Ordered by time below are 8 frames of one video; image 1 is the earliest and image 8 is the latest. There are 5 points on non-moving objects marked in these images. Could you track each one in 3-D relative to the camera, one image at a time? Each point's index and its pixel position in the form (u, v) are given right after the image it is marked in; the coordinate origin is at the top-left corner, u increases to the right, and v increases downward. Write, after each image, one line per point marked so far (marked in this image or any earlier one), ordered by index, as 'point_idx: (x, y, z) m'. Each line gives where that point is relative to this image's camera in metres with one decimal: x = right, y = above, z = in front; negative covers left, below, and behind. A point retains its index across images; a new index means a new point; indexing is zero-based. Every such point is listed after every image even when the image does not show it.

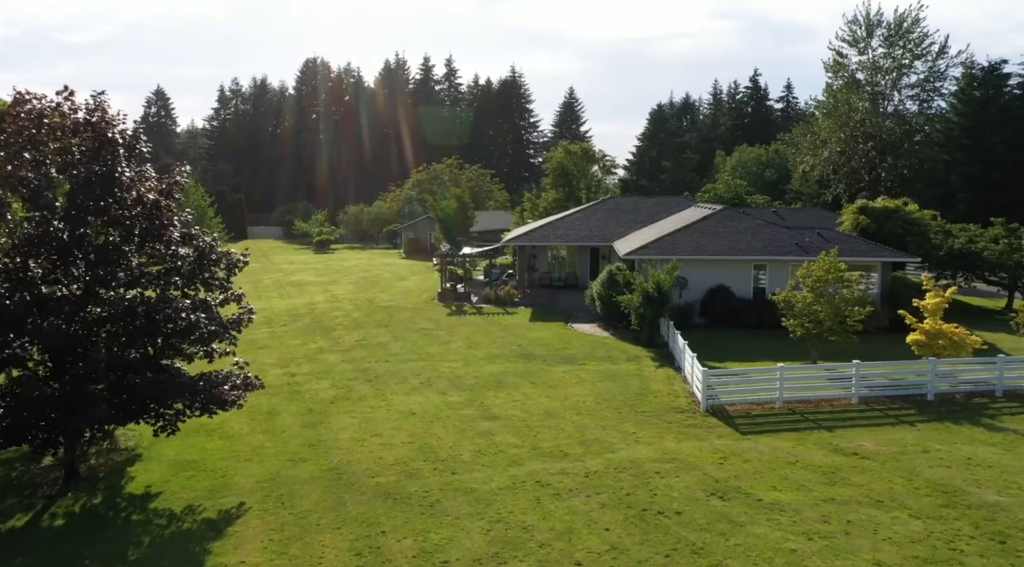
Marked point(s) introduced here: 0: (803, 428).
0: (+6.4, -3.2, +16.7) m
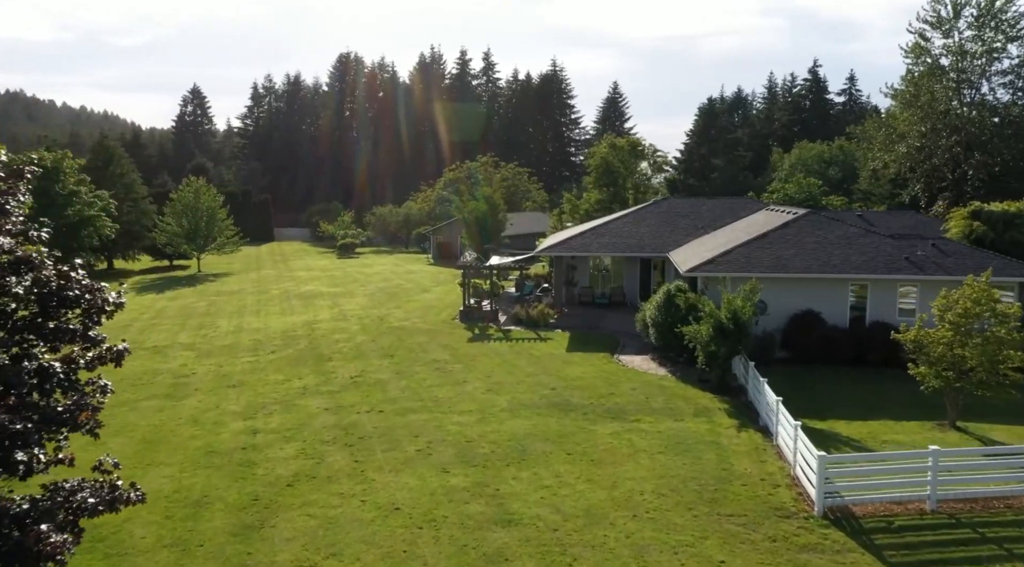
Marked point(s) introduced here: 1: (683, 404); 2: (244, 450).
0: (+6.7, -3.9, +10.8) m
1: (+4.2, -3.0, +18.7) m
2: (-5.6, -3.5, +15.9) m
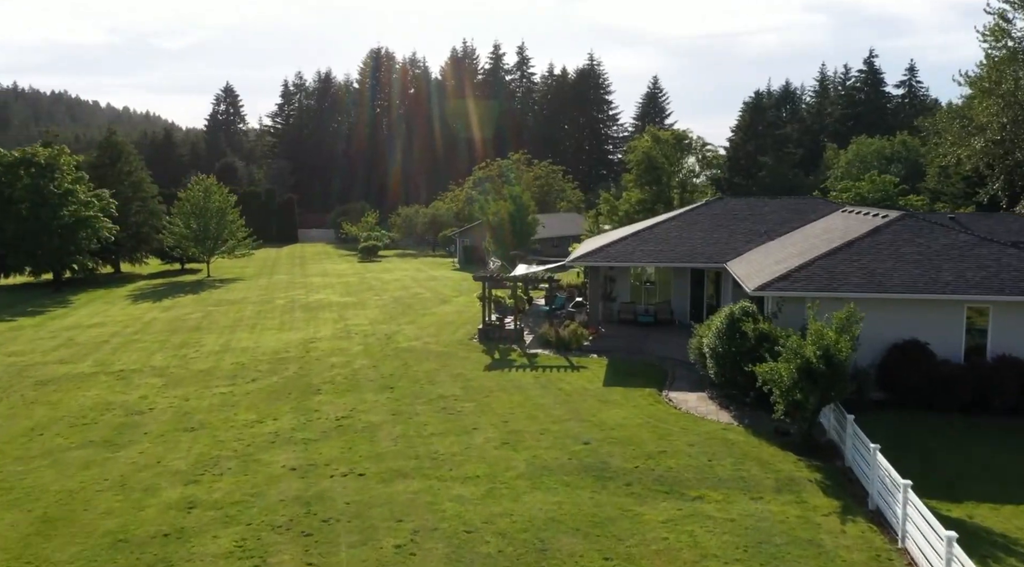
0: (+6.7, -4.4, +6.1) m
1: (+4.6, -3.5, +14.1) m
2: (-5.3, -3.9, +11.7) m
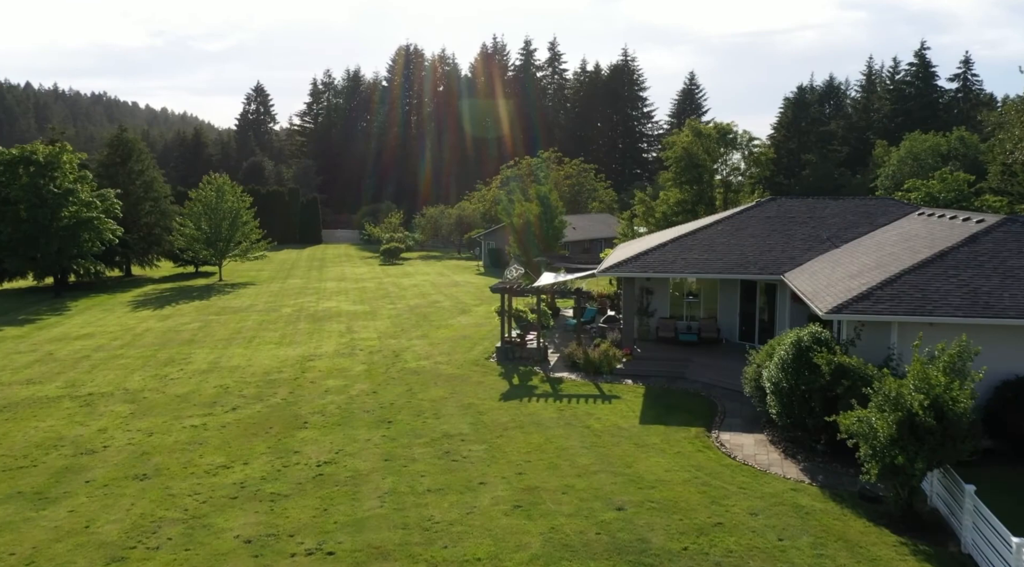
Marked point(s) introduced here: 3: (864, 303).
0: (+6.5, -4.9, +2.7) m
1: (+4.7, -3.9, +10.7) m
2: (-5.3, -4.3, +8.8) m
3: (+6.9, -0.4, +14.9) m
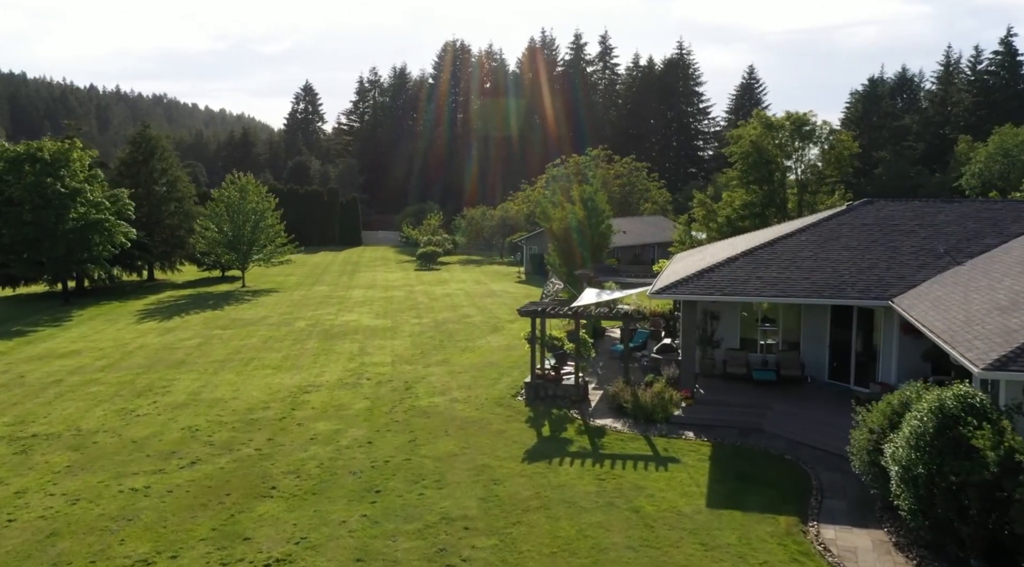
0: (+5.9, -5.5, -1.9) m
1: (+4.7, -4.4, +6.2) m
2: (-5.4, -4.8, +5.0) m
3: (+7.2, -1.0, +10.3) m
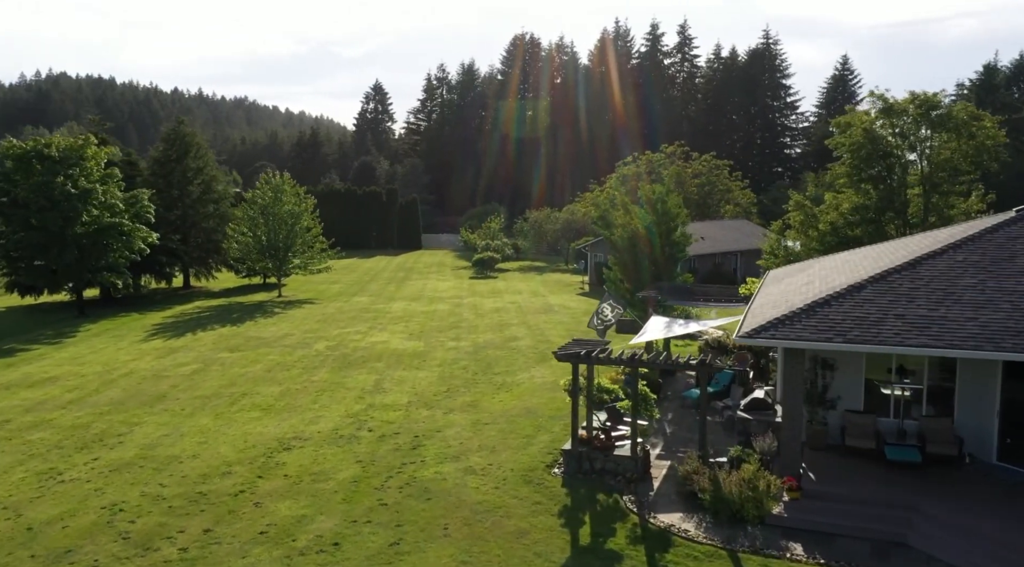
0: (+4.5, -6.1, -7.3) m
1: (+4.0, -5.1, +0.9) m
2: (-6.2, -5.3, +0.6) m
3: (+6.9, -1.7, +4.7) m
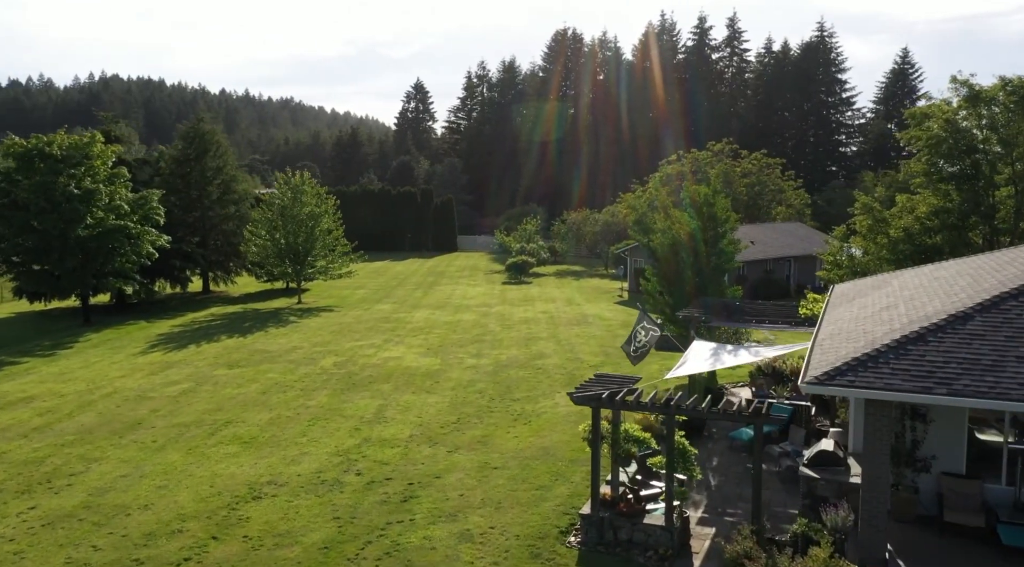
0: (+3.3, -6.5, -10.3) m
1: (+3.3, -5.5, -2.1) m
2: (-6.9, -5.6, -1.7) m
3: (+6.4, -2.1, +1.5) m
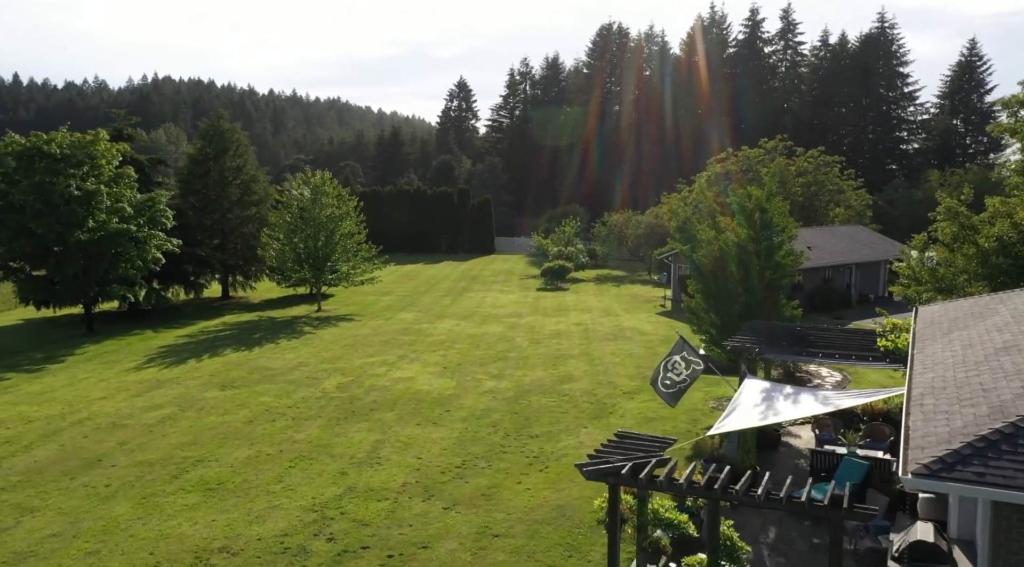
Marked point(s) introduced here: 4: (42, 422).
0: (+1.8, -7.0, -13.2) m
1: (+2.3, -5.9, -5.0) m
2: (-7.8, -6.0, -4.0) m
3: (+5.7, -2.6, -1.6) m
4: (-11.4, -3.4, +18.7) m
